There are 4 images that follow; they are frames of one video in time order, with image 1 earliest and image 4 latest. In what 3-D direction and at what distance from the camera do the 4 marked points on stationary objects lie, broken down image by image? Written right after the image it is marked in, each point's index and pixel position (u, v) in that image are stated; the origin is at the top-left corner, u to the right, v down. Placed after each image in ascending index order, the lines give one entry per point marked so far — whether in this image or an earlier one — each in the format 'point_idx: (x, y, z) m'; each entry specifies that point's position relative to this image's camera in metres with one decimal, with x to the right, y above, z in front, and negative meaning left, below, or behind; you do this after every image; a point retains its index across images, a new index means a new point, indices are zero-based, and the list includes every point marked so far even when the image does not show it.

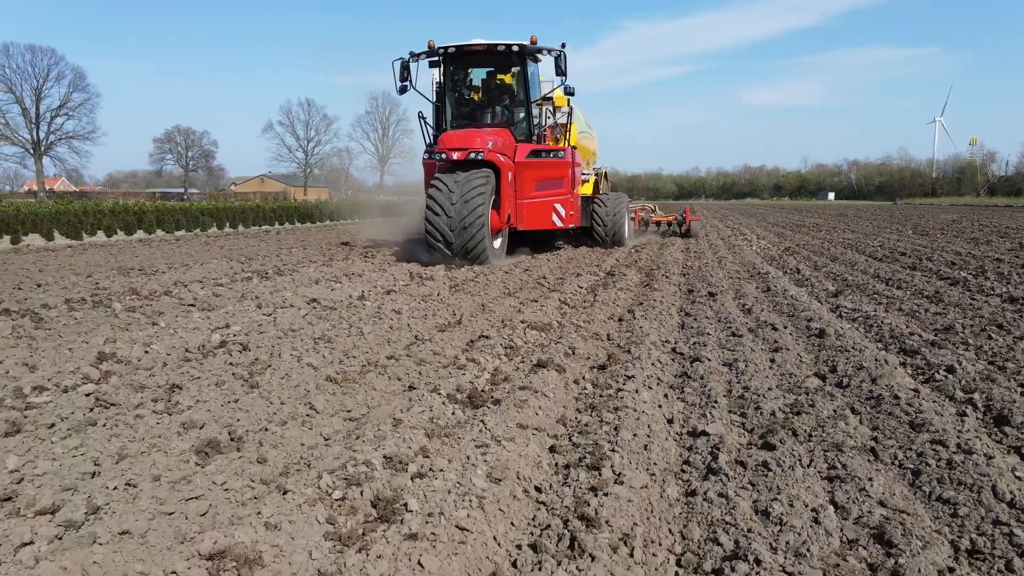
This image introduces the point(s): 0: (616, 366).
0: (+0.6, -0.5, +4.5) m
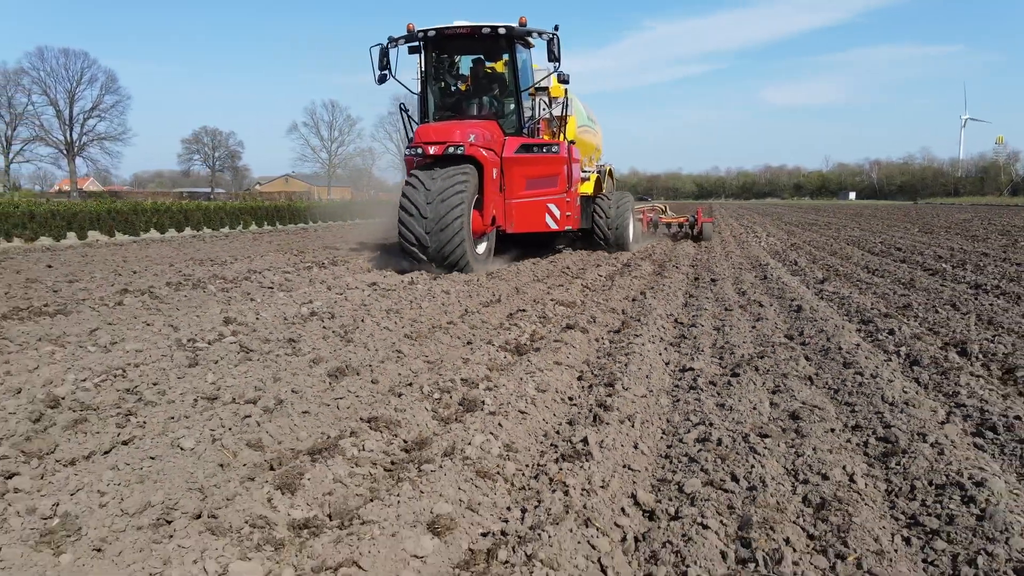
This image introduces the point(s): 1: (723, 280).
0: (+0.9, -0.3, +5.8) m
1: (+2.6, +0.1, +9.1) m
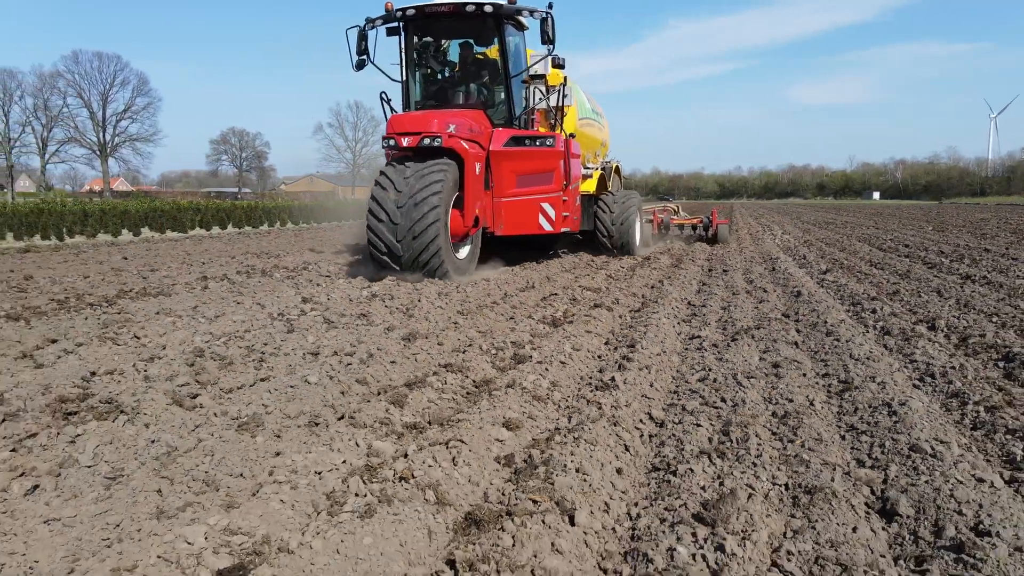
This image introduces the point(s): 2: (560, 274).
0: (+1.2, -0.2, +6.8) m
1: (+3.1, +0.2, +10.0) m
2: (+0.6, +0.2, +9.8) m
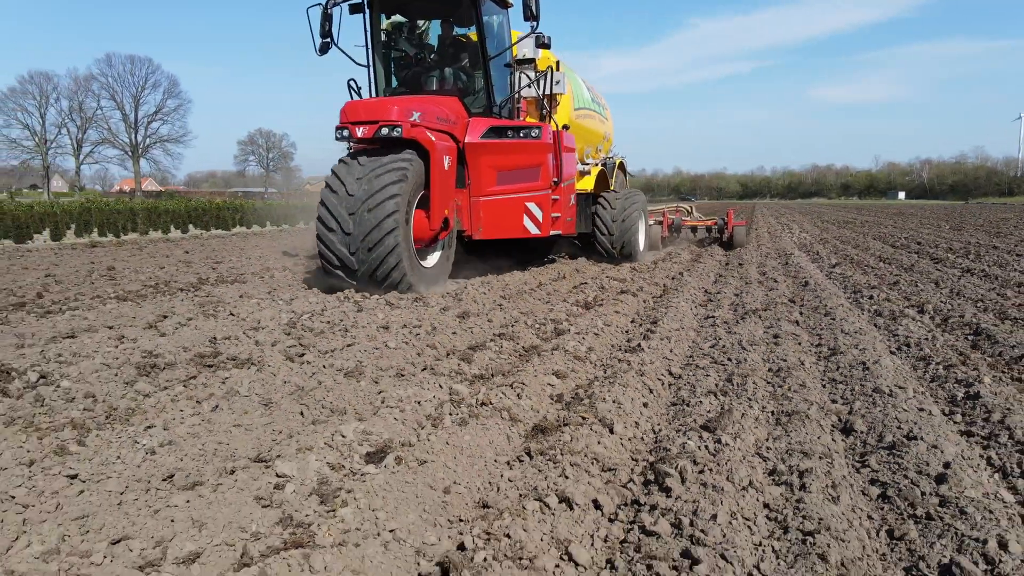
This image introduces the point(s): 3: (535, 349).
0: (+1.6, -0.1, +7.6) m
1: (+3.5, +0.3, +10.8) m
2: (+1.1, +0.3, +10.7) m
3: (+0.2, -0.4, +5.0) m
